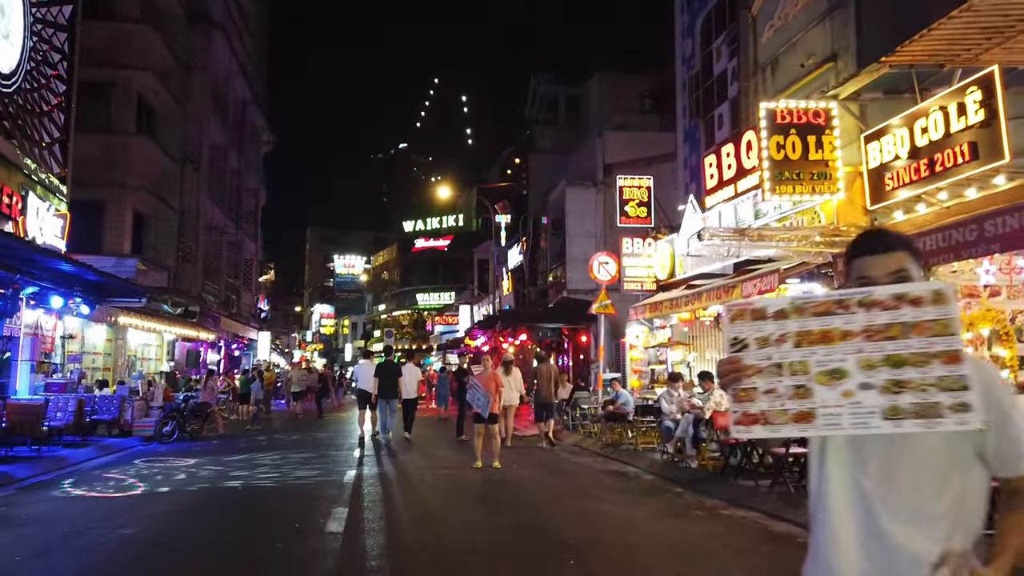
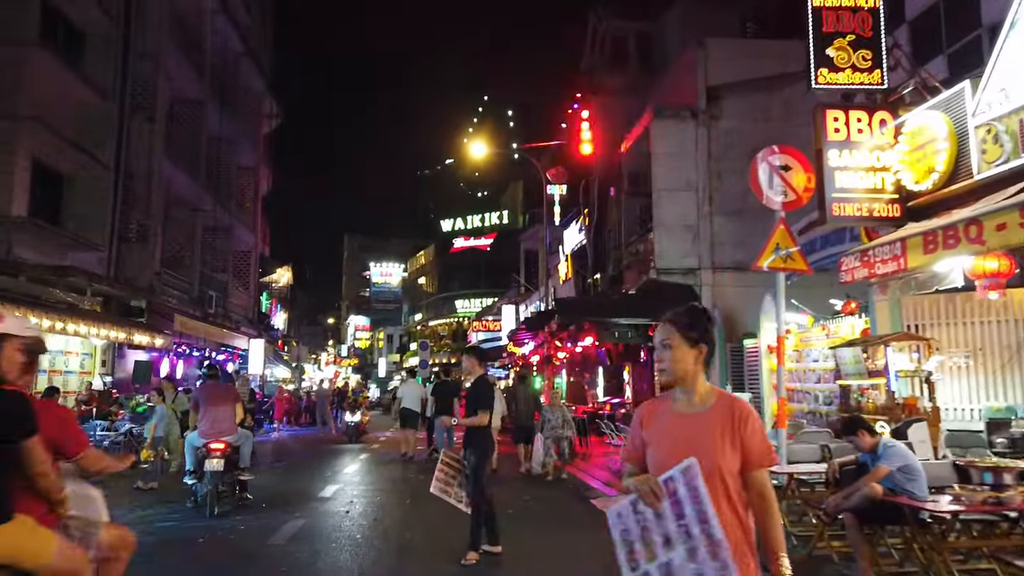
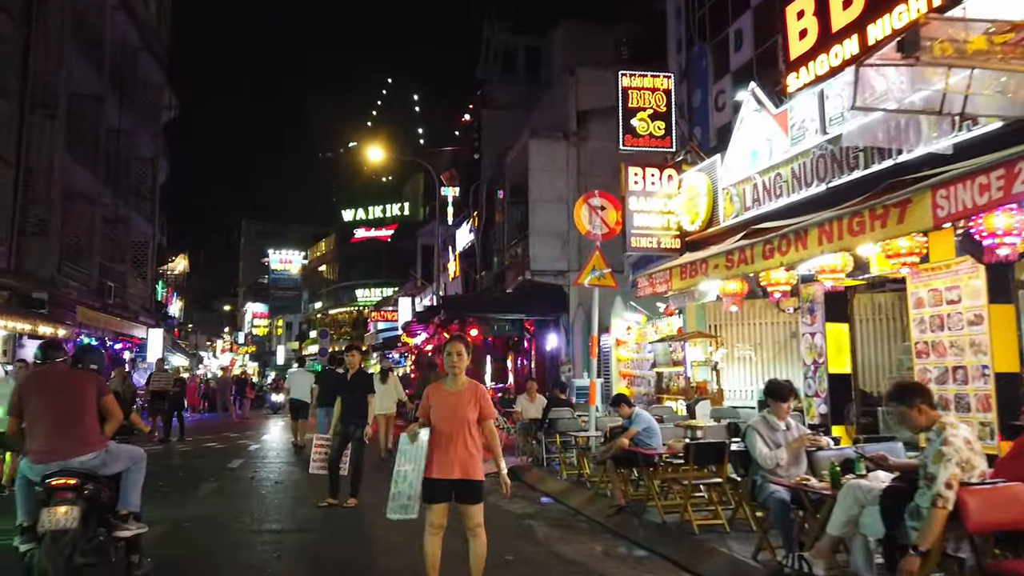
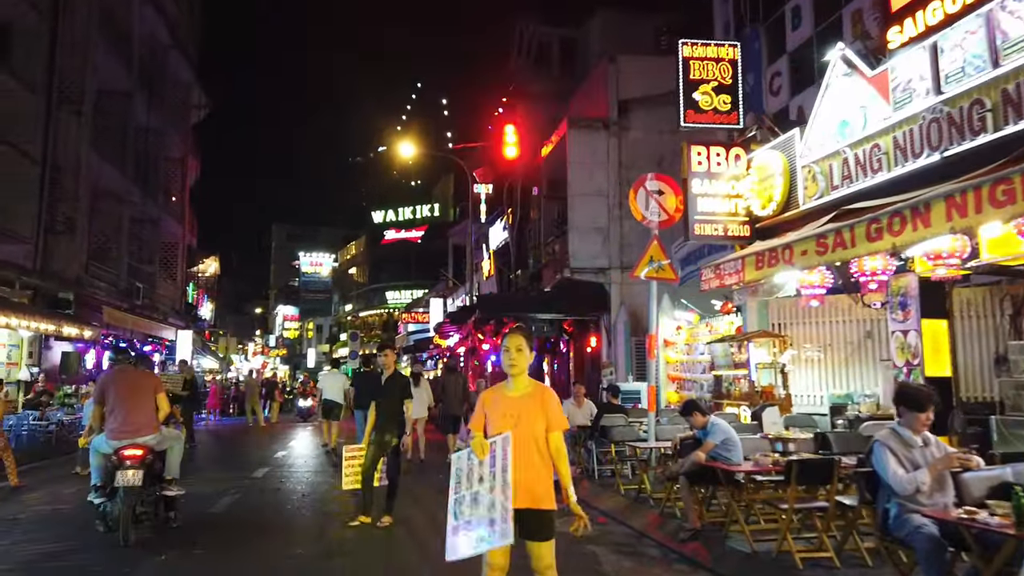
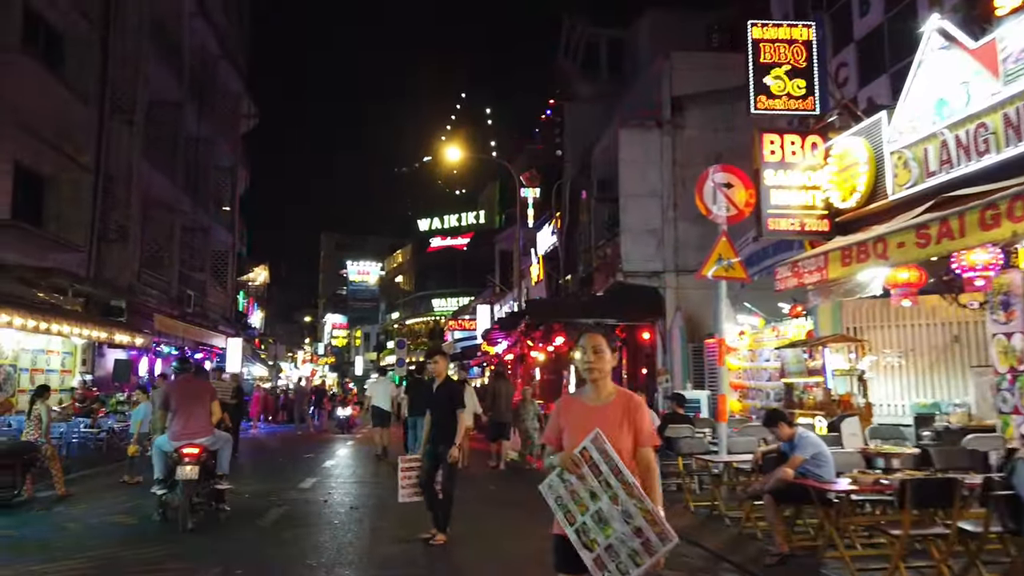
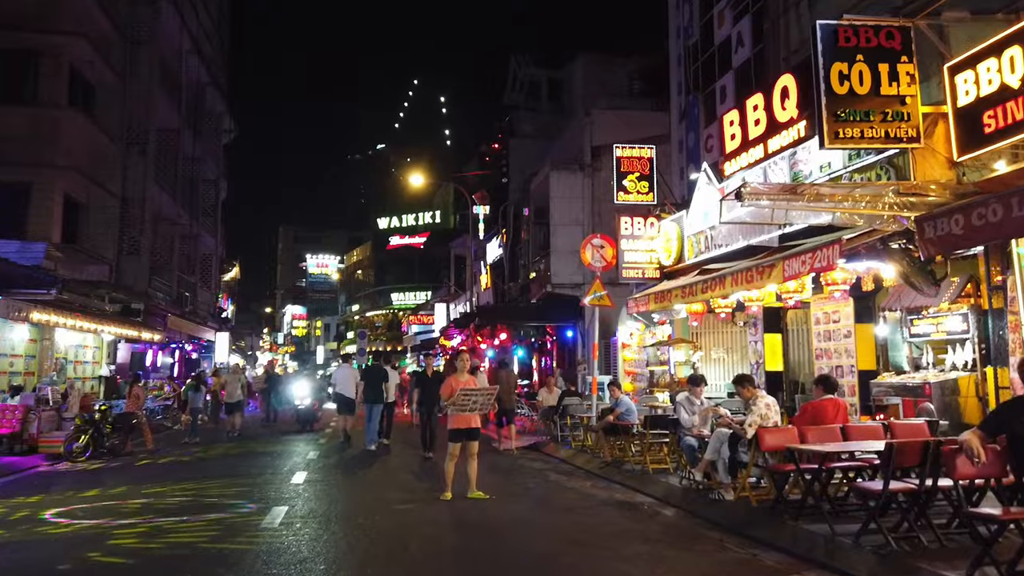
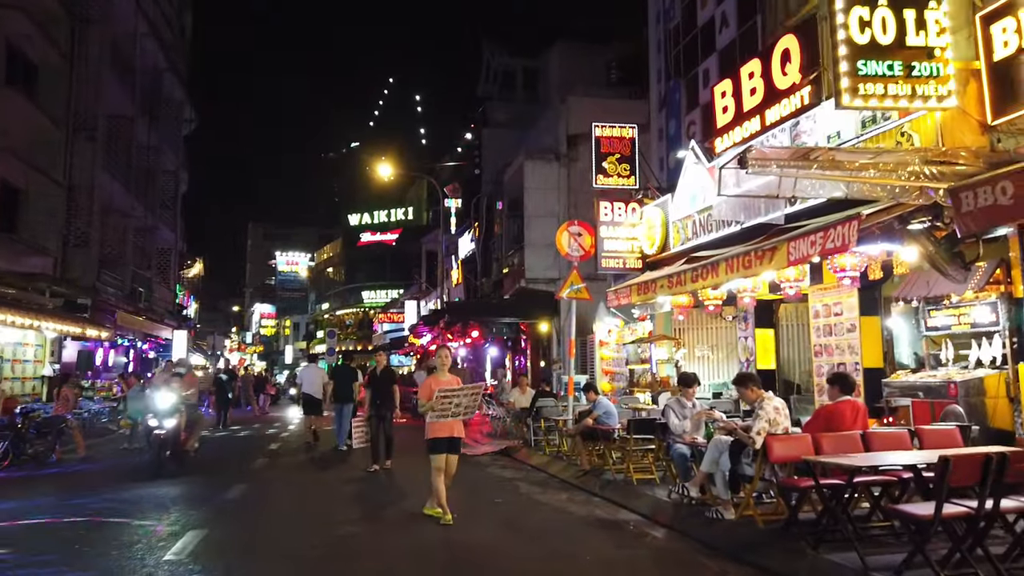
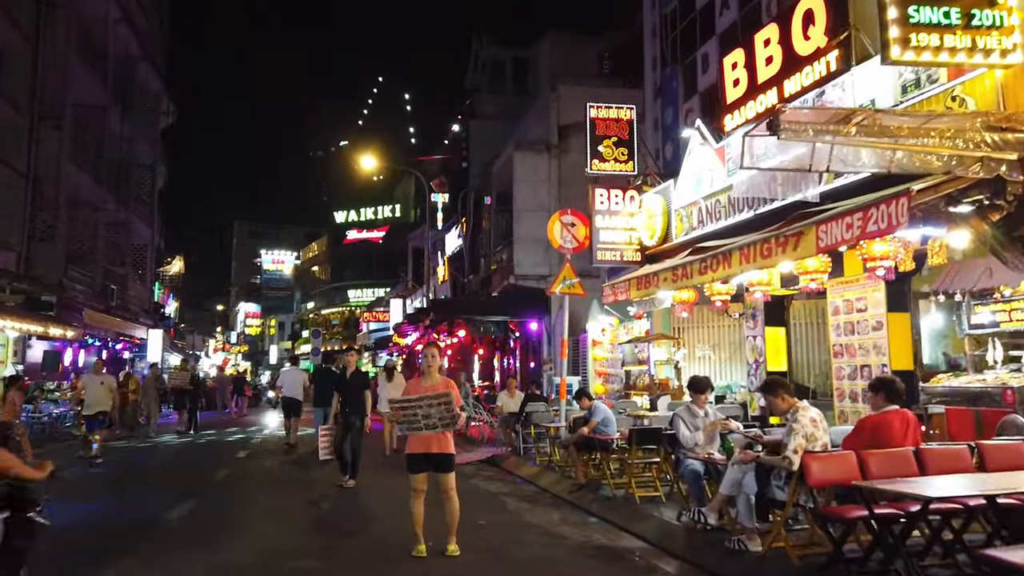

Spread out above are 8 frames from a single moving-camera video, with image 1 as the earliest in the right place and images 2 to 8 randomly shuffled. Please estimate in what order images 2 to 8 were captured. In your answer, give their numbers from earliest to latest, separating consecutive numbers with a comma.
6, 7, 8, 3, 4, 5, 2
